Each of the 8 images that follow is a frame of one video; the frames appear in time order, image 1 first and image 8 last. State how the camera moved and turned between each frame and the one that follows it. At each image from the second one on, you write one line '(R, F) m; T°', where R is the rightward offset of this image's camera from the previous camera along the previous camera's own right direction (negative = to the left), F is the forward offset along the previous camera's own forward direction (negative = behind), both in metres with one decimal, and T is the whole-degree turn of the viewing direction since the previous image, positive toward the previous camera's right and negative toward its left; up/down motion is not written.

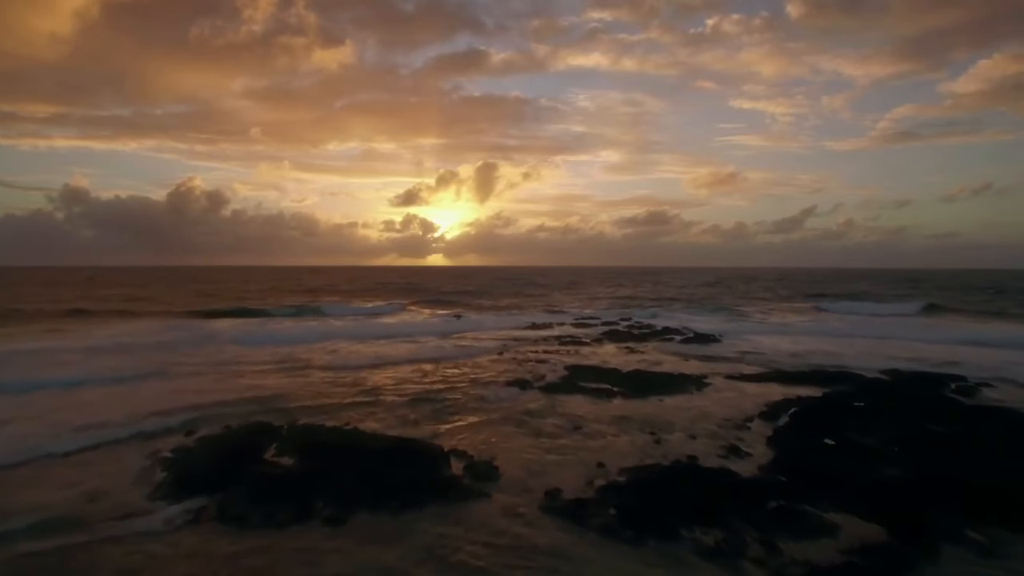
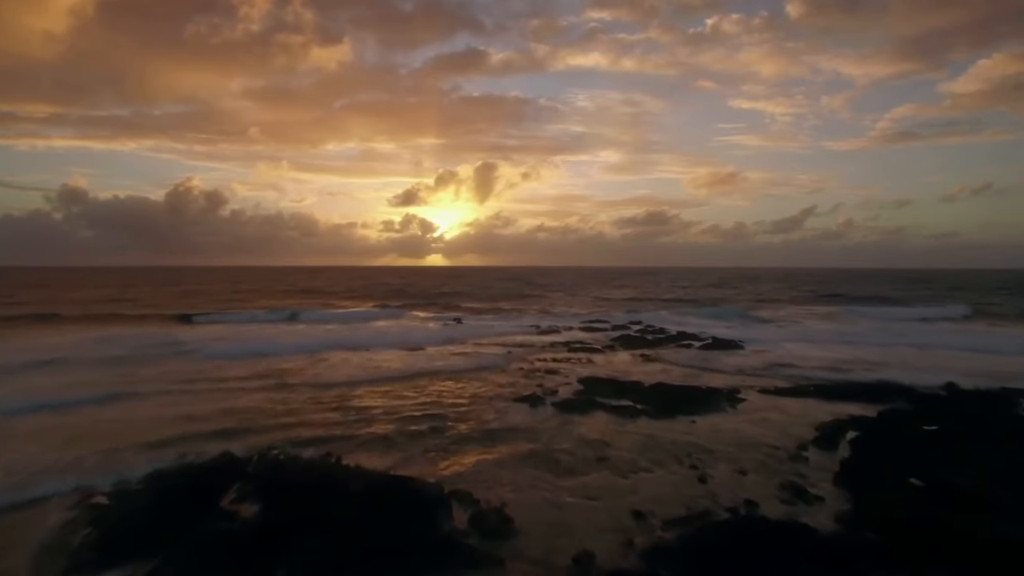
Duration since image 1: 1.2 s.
(-0.2, +2.0) m; 0°
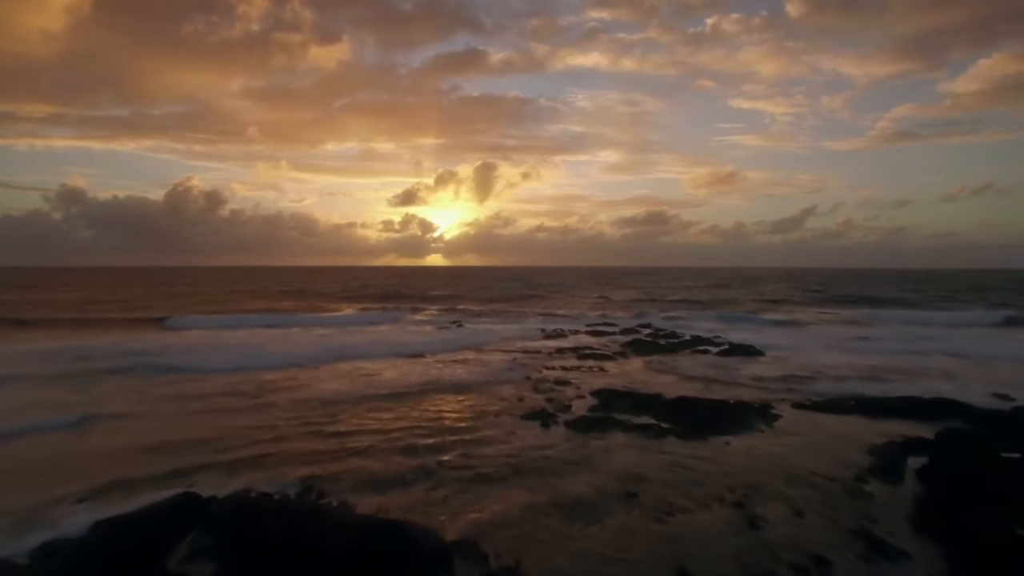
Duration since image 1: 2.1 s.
(-0.2, +1.6) m; 0°
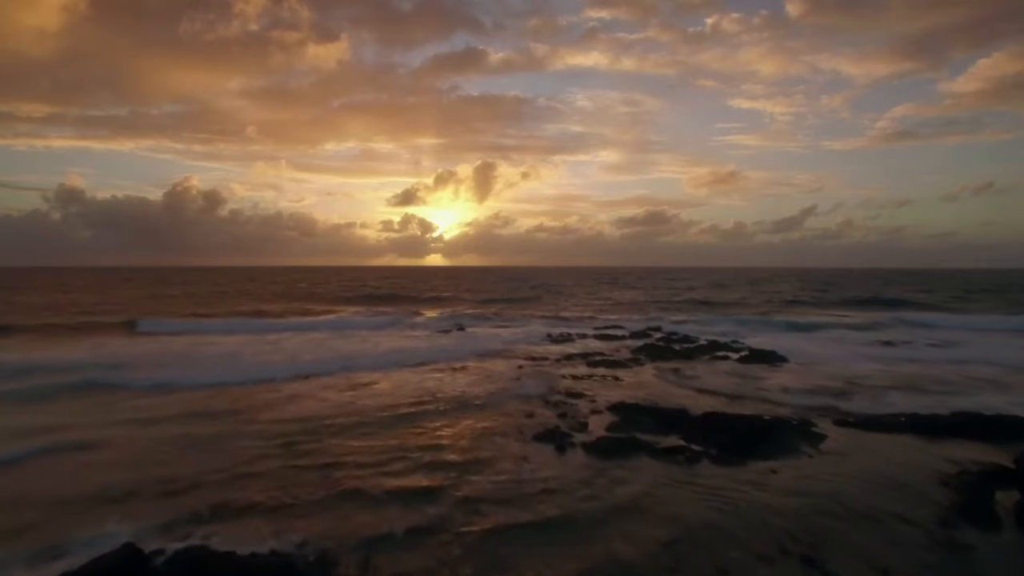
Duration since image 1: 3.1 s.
(-0.2, +1.6) m; 0°
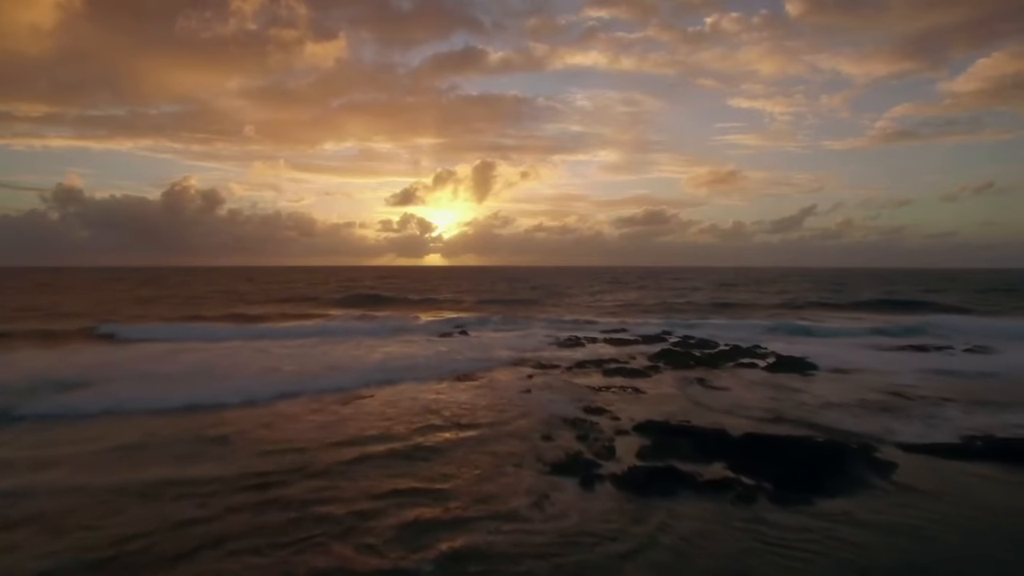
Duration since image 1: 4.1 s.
(-0.3, +1.8) m; 0°
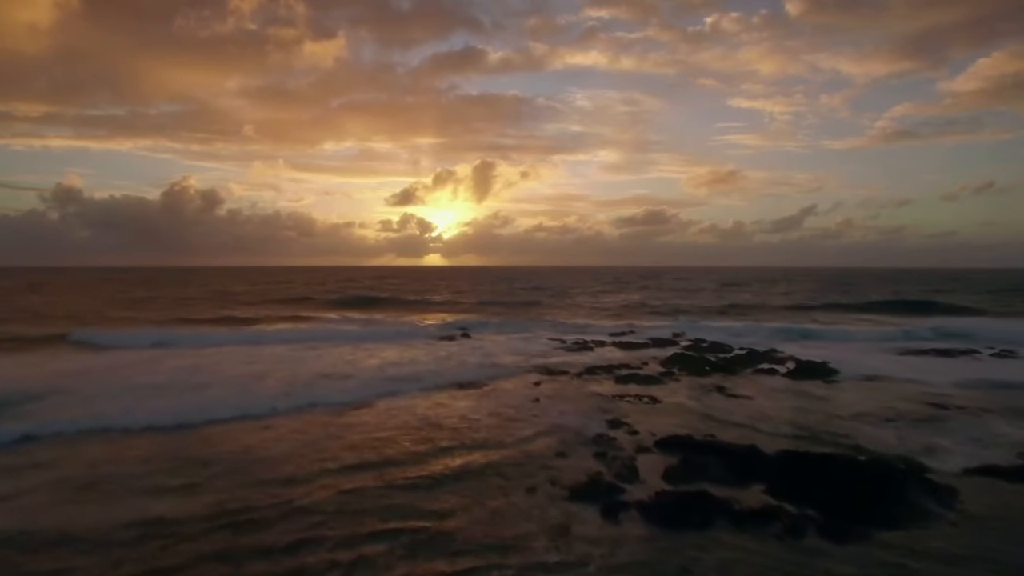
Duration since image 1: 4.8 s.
(-0.2, +1.1) m; 0°
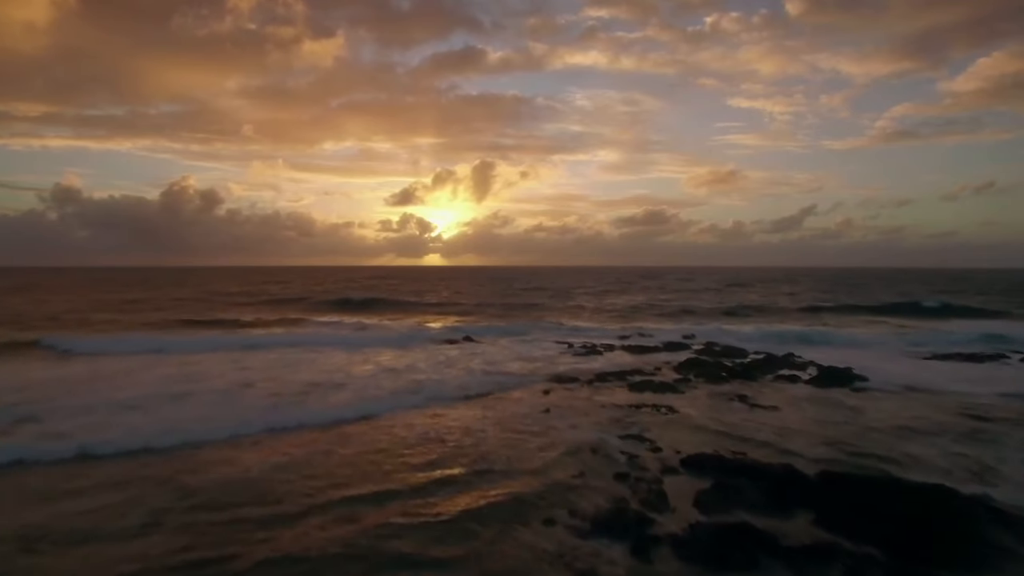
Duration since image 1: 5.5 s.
(-0.2, +1.1) m; 0°
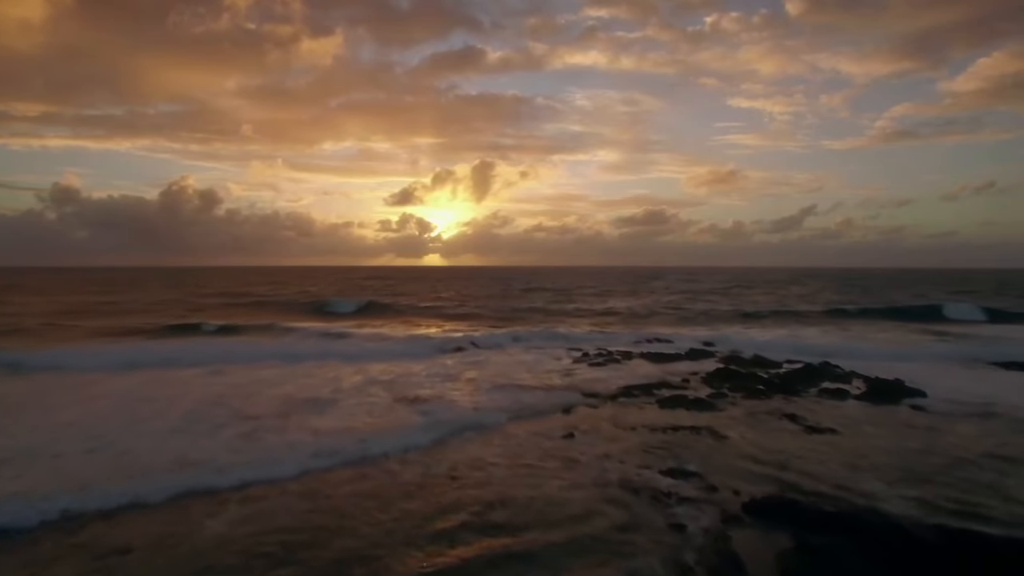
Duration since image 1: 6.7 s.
(-0.4, +2.0) m; 0°
